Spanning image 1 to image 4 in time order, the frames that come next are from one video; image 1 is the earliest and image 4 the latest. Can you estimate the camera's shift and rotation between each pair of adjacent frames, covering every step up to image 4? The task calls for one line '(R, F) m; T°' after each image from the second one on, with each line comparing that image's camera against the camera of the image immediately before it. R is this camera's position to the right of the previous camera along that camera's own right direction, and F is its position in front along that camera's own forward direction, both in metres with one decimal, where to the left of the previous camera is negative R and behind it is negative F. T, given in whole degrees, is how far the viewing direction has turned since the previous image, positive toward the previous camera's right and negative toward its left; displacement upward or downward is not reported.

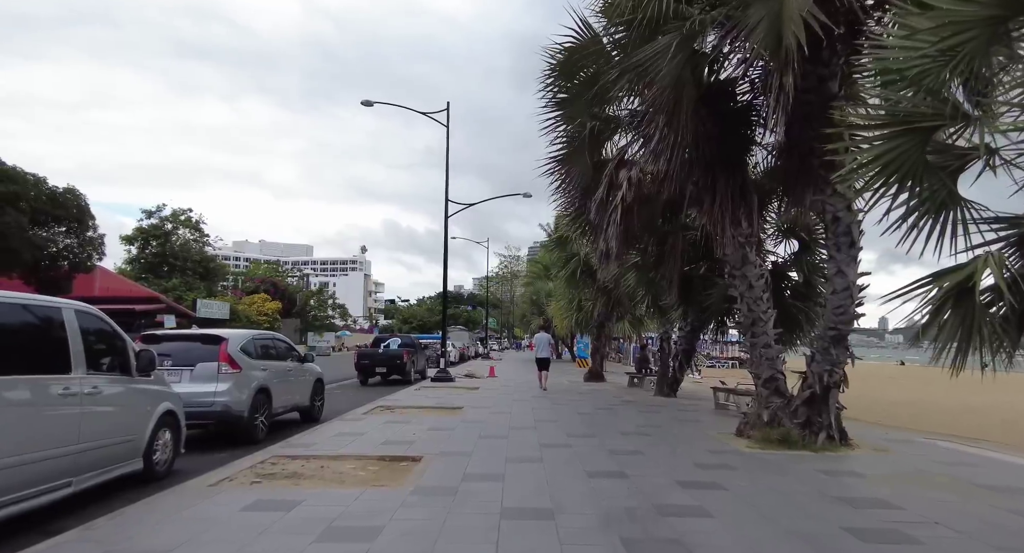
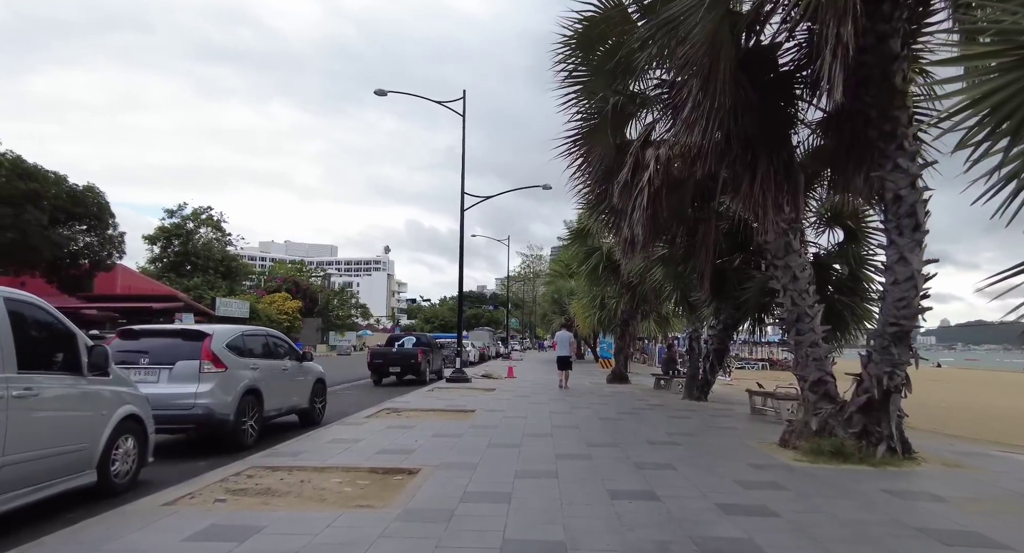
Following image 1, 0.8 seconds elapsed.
(+0.1, +1.0) m; -2°
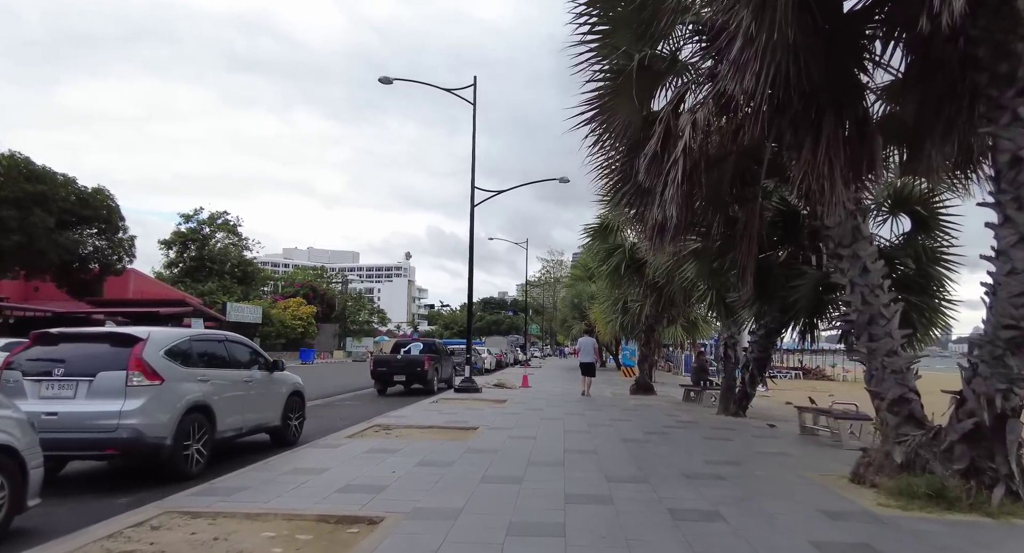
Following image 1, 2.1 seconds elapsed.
(+0.2, +1.7) m; -2°
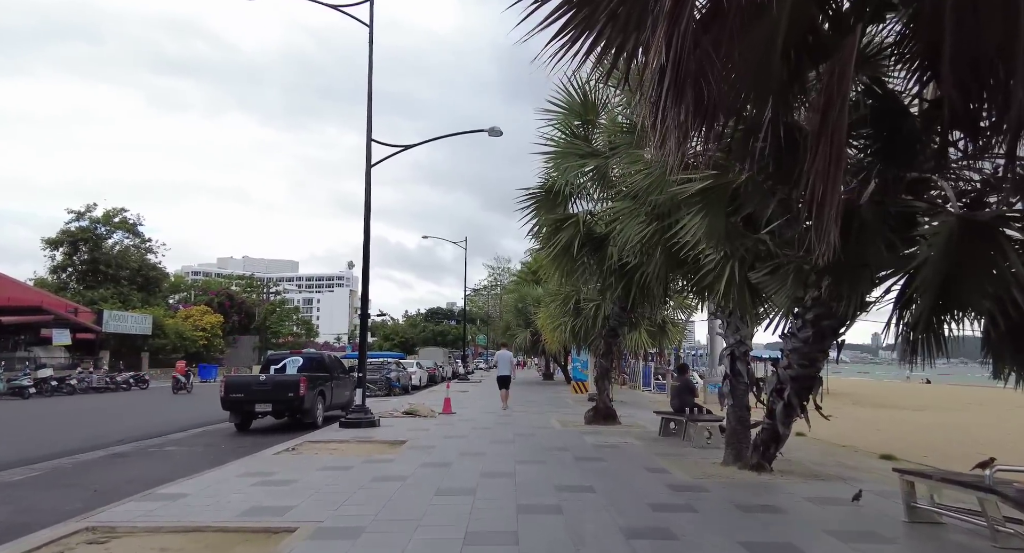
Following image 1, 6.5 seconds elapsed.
(+0.8, +5.4) m; +4°
